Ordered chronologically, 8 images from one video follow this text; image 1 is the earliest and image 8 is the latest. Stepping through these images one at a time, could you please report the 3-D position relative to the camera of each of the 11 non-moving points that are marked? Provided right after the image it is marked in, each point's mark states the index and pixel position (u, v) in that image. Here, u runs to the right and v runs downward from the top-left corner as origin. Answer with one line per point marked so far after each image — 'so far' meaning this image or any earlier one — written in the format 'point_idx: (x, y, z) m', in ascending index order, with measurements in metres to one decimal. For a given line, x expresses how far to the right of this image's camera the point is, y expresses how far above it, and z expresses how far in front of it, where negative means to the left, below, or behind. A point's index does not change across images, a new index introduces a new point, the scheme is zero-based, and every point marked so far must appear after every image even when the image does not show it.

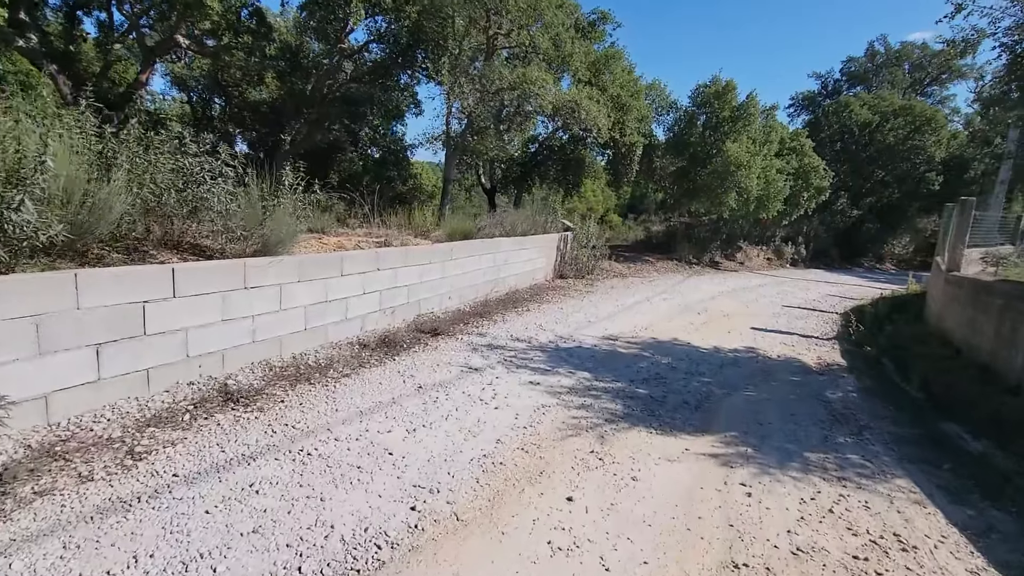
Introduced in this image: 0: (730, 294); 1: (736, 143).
0: (+4.3, -0.1, +10.1) m
1: (+5.8, +3.8, +13.0) m
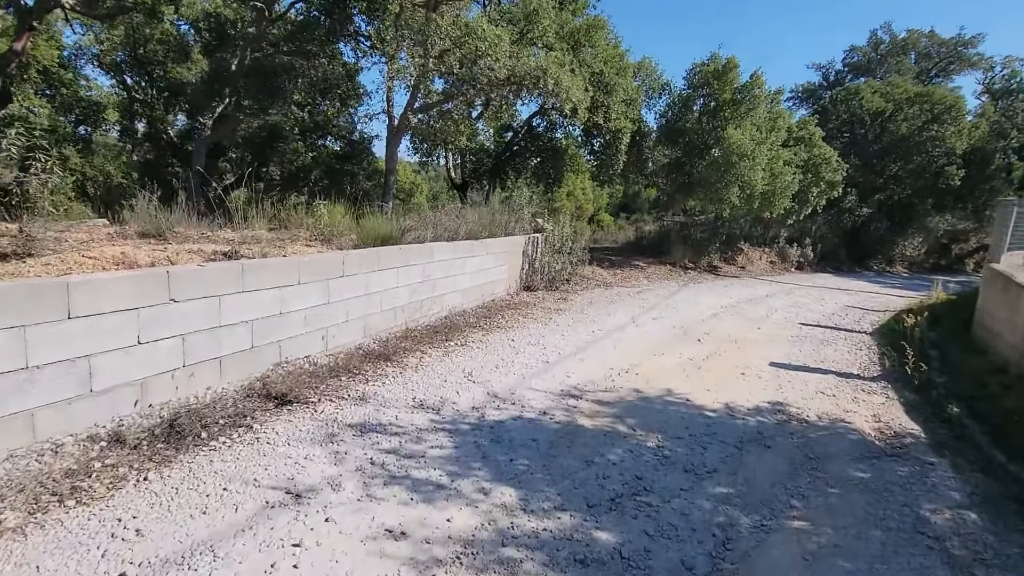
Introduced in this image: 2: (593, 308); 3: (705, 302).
0: (+3.6, -0.4, +8.3) m
1: (+5.0, +3.6, +11.2) m
2: (+1.2, -0.3, +7.2) m
3: (+3.3, -0.2, +8.6) m
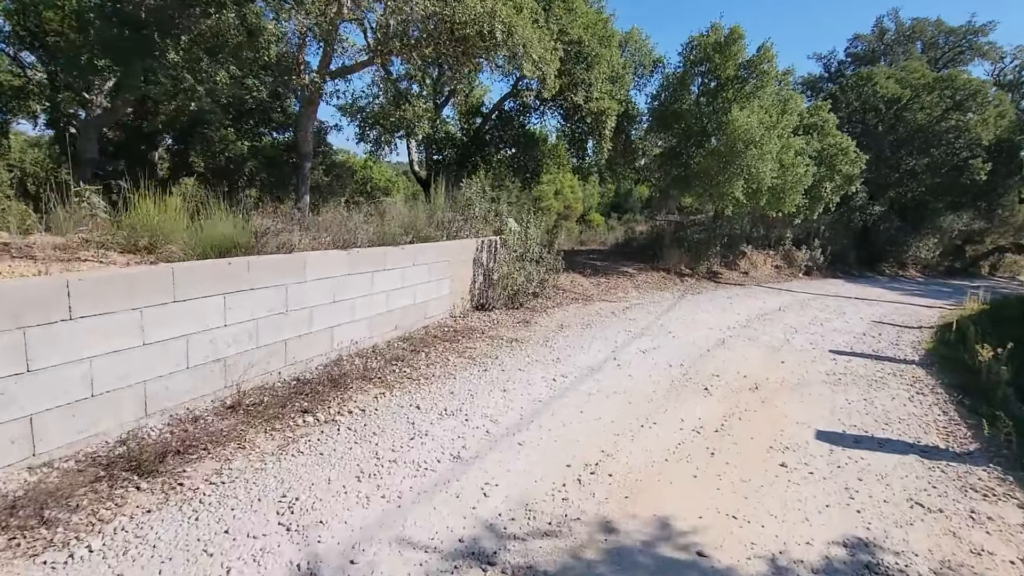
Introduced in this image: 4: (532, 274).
0: (+3.0, -0.6, +6.5) m
1: (+4.4, +3.3, +9.5) m
2: (+0.5, -0.5, +5.4) m
3: (+2.7, -0.5, +6.9) m
4: (+0.2, +0.2, +6.7) m
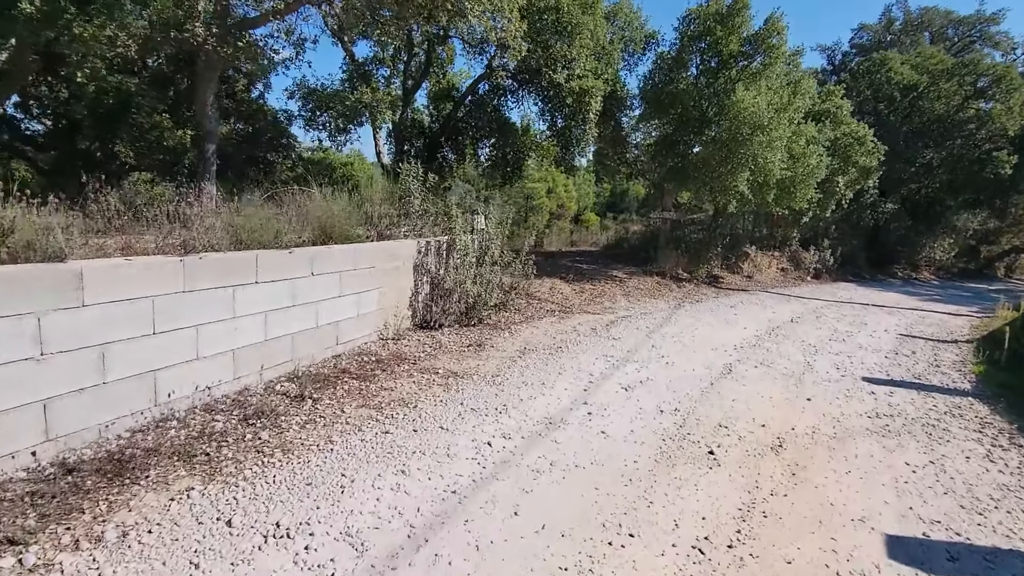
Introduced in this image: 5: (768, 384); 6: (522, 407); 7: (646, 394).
0: (+2.5, -0.7, +5.3) m
1: (+3.9, +3.2, +8.3) m
2: (+0.1, -0.6, +4.1) m
3: (+2.2, -0.6, +5.6) m
4: (-0.2, +0.1, +5.5) m
5: (+2.2, -0.8, +4.3) m
6: (+0.1, -0.8, +3.2) m
7: (+1.0, -0.8, +3.8) m
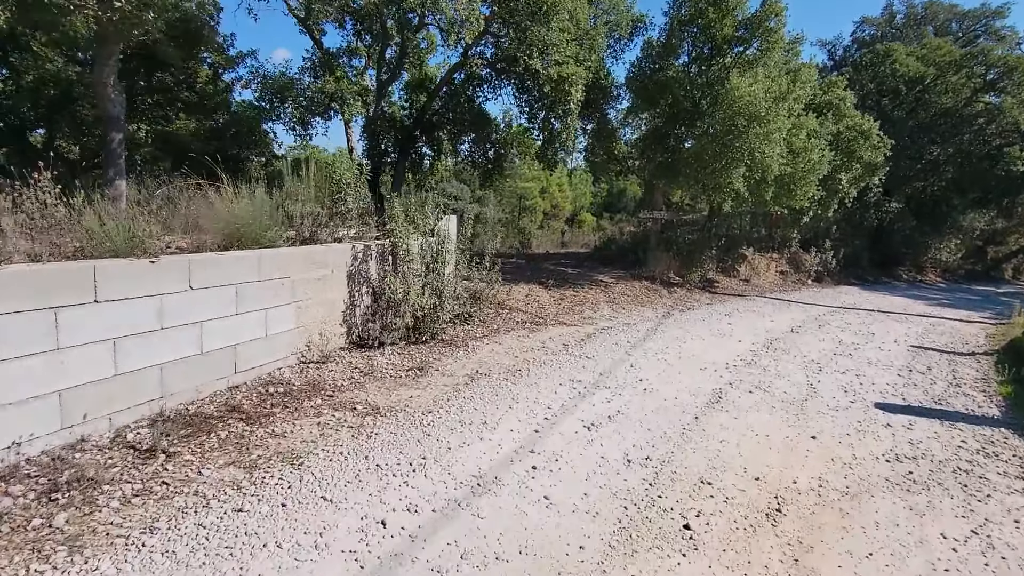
0: (+2.2, -0.8, +4.5) m
1: (+3.5, +3.1, +7.5) m
2: (-0.3, -0.7, +3.4) m
3: (+1.8, -0.7, +4.9) m
4: (-0.6, 0.0, +4.7) m
5: (+1.8, -0.9, +3.6) m
6: (-0.3, -0.9, +2.5) m
7: (+0.6, -0.9, +3.0) m
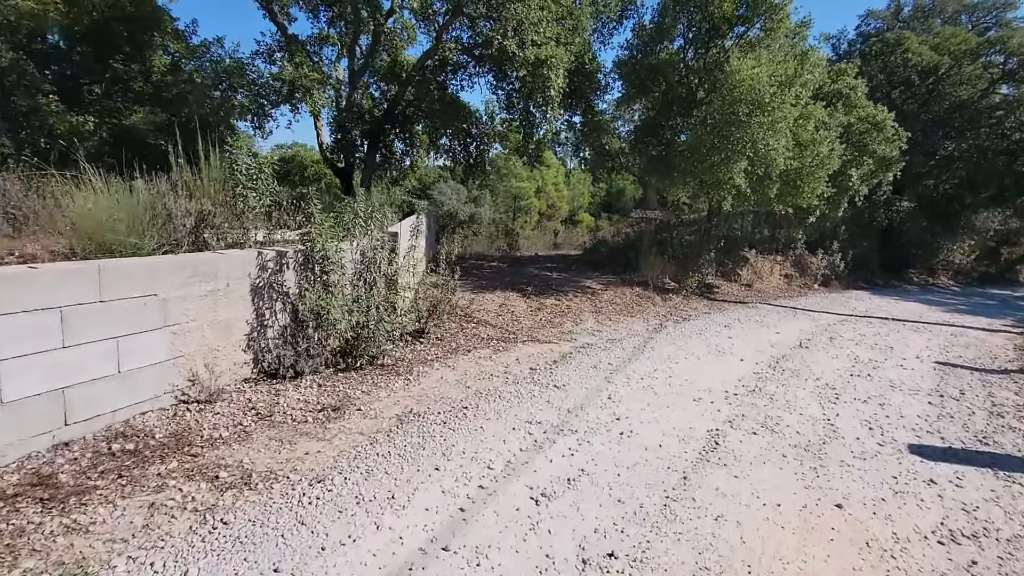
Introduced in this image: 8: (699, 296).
0: (+1.8, -0.9, +3.7) m
1: (+3.1, +3.0, +6.7) m
2: (-0.7, -0.8, +2.6) m
3: (+1.5, -0.8, +4.1) m
4: (-1.0, -0.1, +3.9) m
5: (+1.4, -1.0, +2.8) m
6: (-0.7, -1.0, +1.7) m
7: (+0.2, -1.0, +2.2) m
8: (+3.1, -0.1, +8.4) m
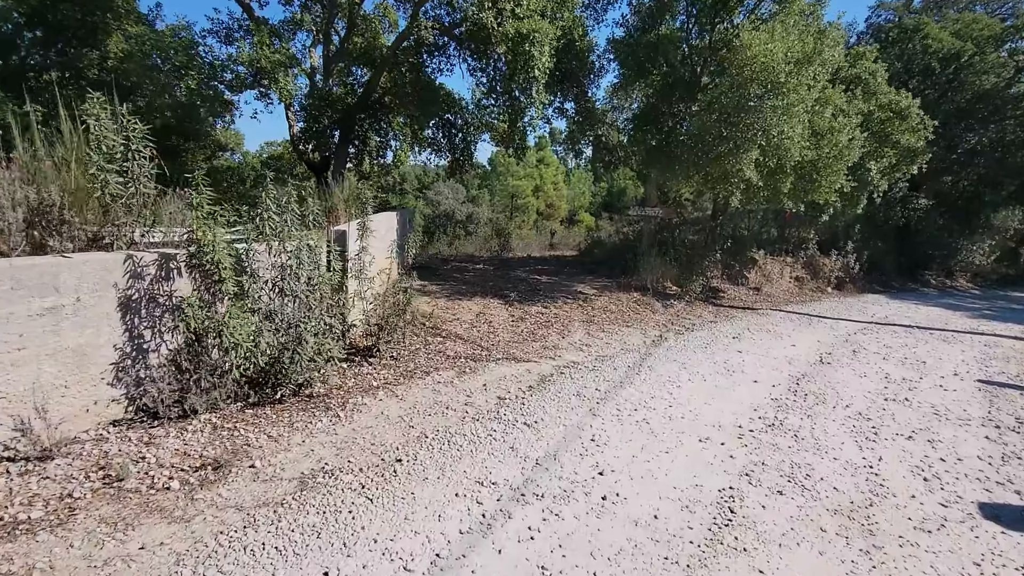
0: (+1.6, -1.0, +3.0) m
1: (+2.9, +2.9, +6.0) m
2: (-0.9, -0.9, +1.8) m
3: (+1.2, -0.9, +3.3) m
4: (-1.2, -0.2, +3.2) m
5: (+1.2, -1.1, +2.0) m
6: (-0.9, -1.0, +1.0) m
7: (0.0, -1.1, +1.5) m
8: (+2.9, -0.2, +7.6) m
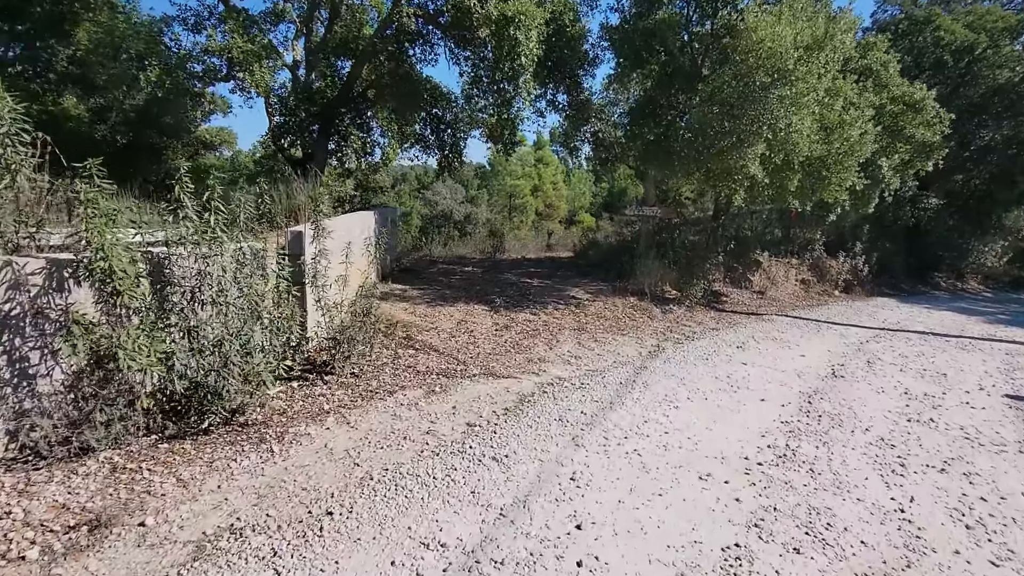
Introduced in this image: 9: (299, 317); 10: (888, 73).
0: (+1.4, -1.0, +2.5) m
1: (+2.8, +2.9, +5.5) m
2: (-1.1, -1.0, +1.4) m
3: (+1.0, -0.9, +2.9) m
4: (-1.4, -0.3, +2.7) m
5: (+1.0, -1.1, +1.6) m
6: (-1.1, -1.1, +0.5) m
7: (-0.2, -1.1, +1.0) m
8: (+2.7, -0.3, +7.2) m
9: (-1.3, -0.2, +3.3) m
10: (+5.4, +3.1, +7.3) m
